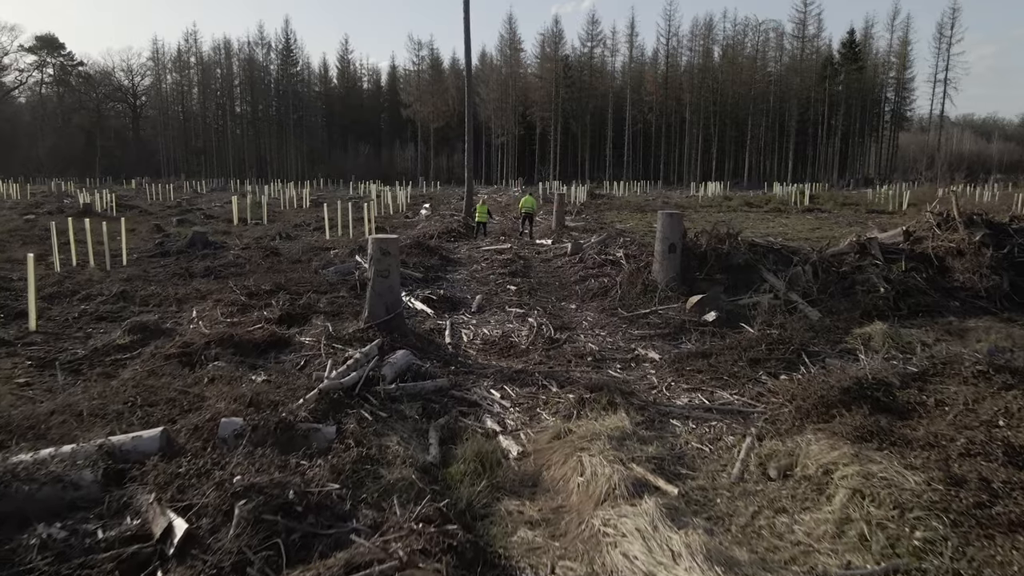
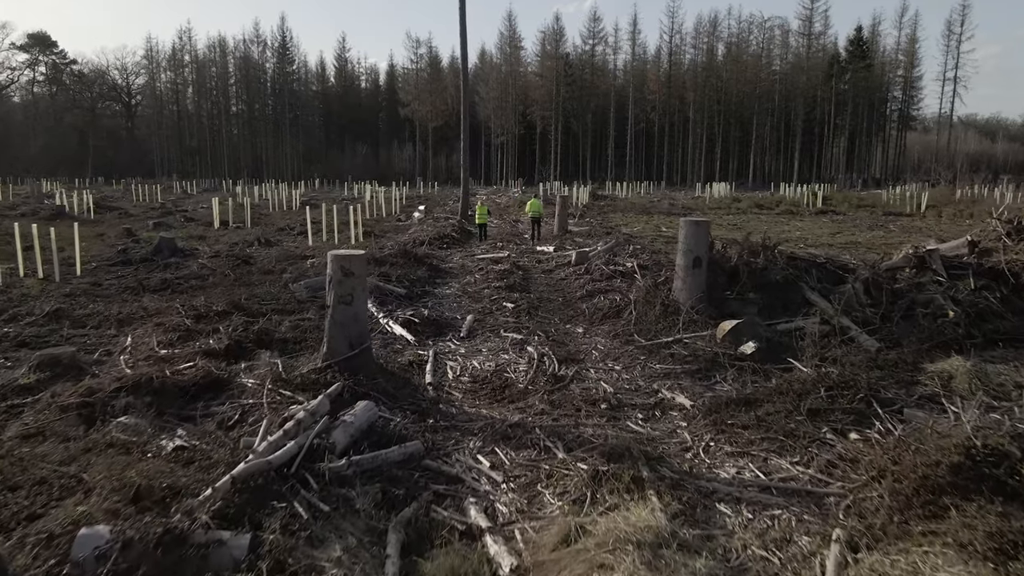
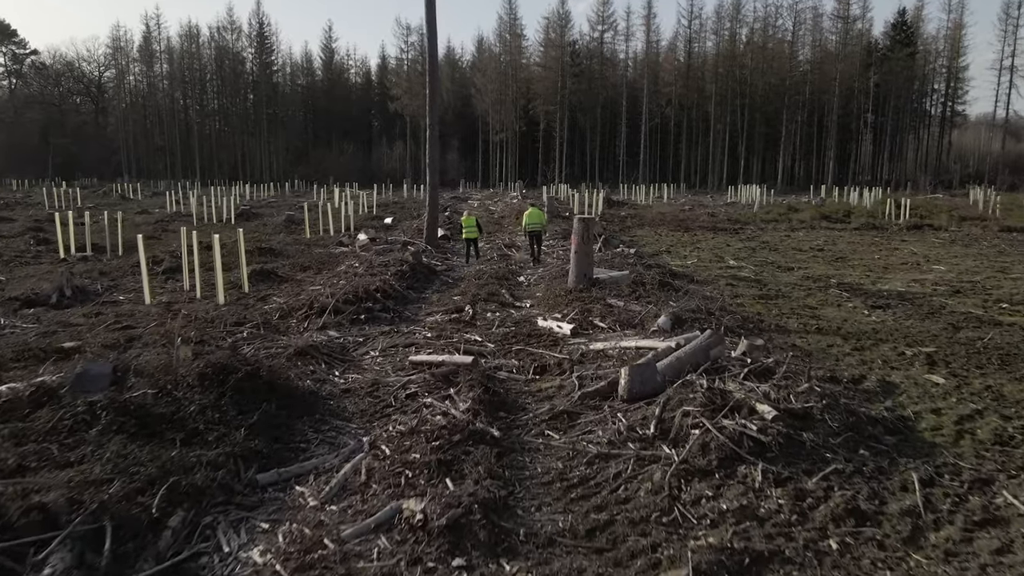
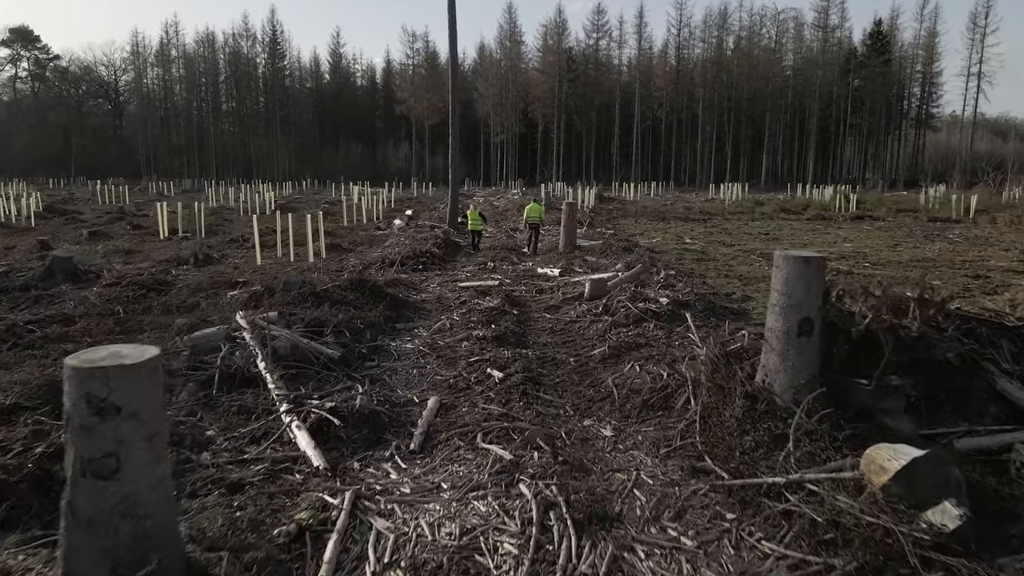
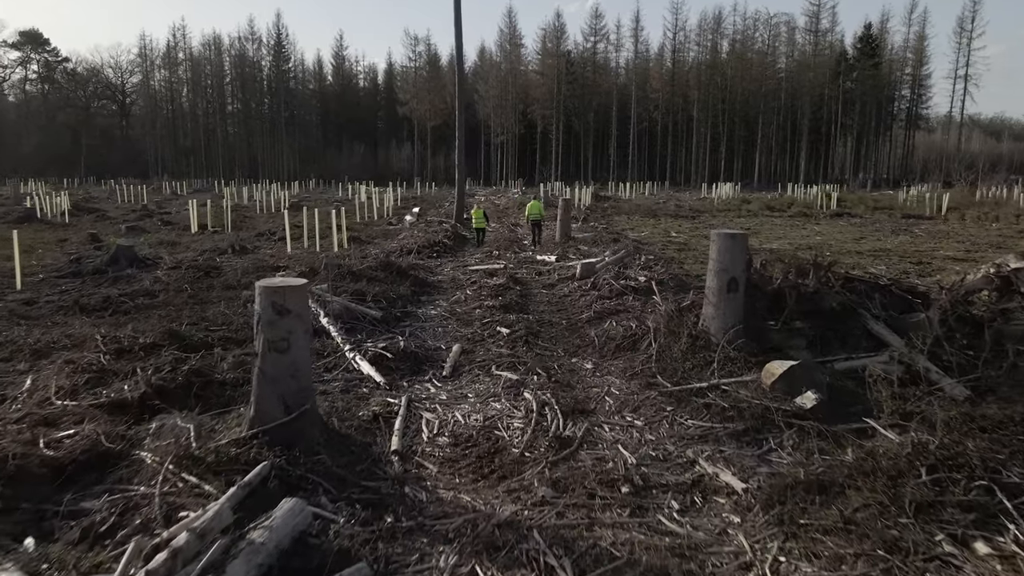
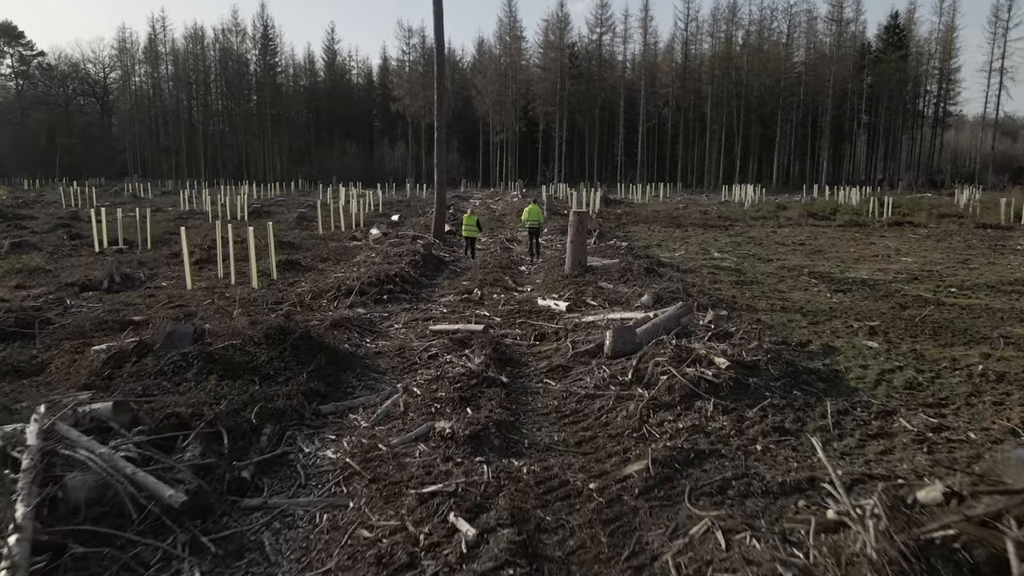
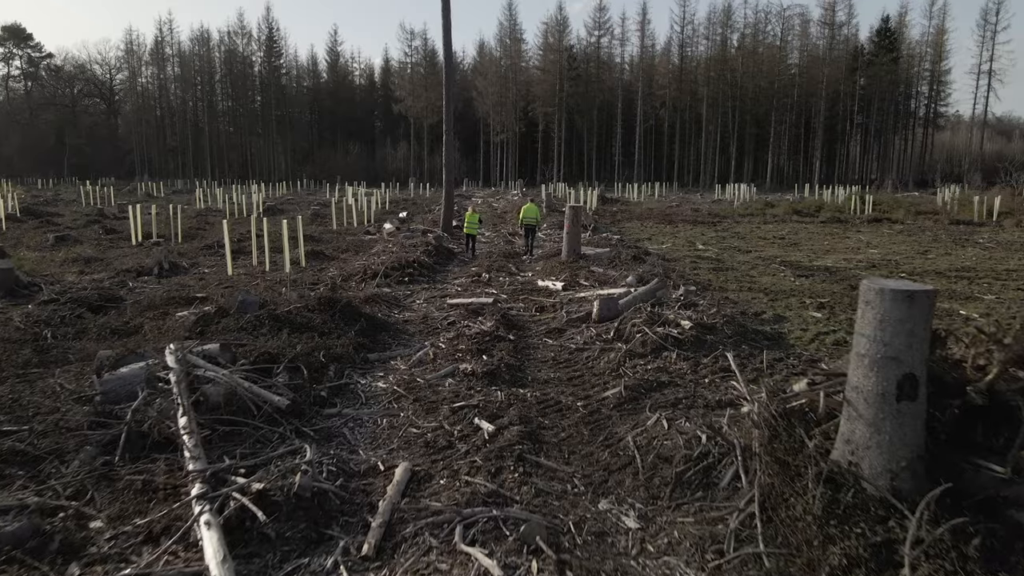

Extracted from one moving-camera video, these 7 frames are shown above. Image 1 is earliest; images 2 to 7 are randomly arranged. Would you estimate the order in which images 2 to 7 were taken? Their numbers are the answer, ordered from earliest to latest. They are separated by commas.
2, 5, 4, 7, 6, 3
